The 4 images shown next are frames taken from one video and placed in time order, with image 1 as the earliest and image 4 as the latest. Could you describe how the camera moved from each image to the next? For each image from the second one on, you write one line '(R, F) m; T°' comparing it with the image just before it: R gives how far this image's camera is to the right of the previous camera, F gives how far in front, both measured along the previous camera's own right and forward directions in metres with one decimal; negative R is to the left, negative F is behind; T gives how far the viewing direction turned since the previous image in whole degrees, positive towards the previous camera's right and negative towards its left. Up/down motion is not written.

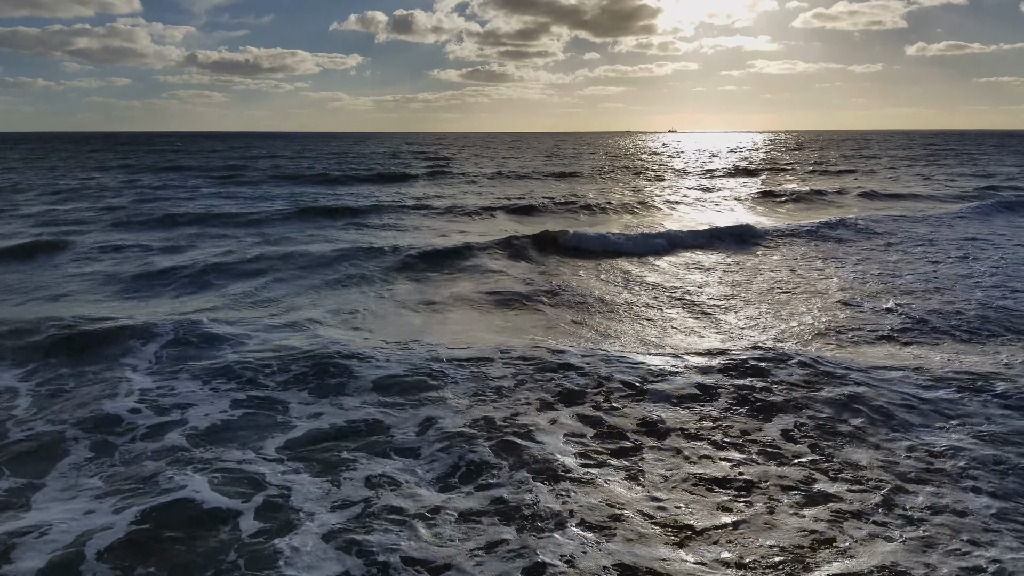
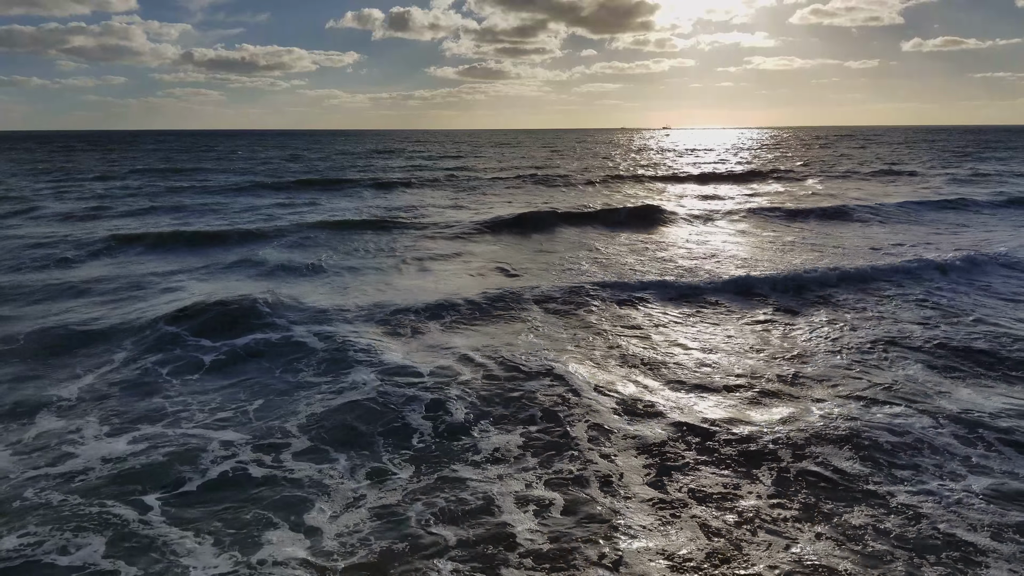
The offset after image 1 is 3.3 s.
(-0.2, +1.7) m; 0°
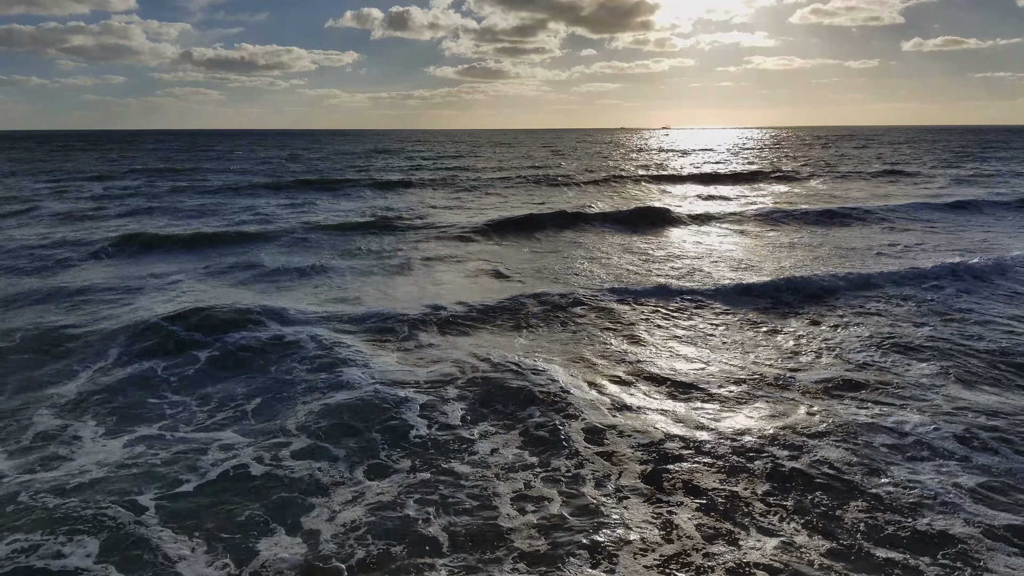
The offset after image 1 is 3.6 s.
(-1.7, -1.4) m; 0°
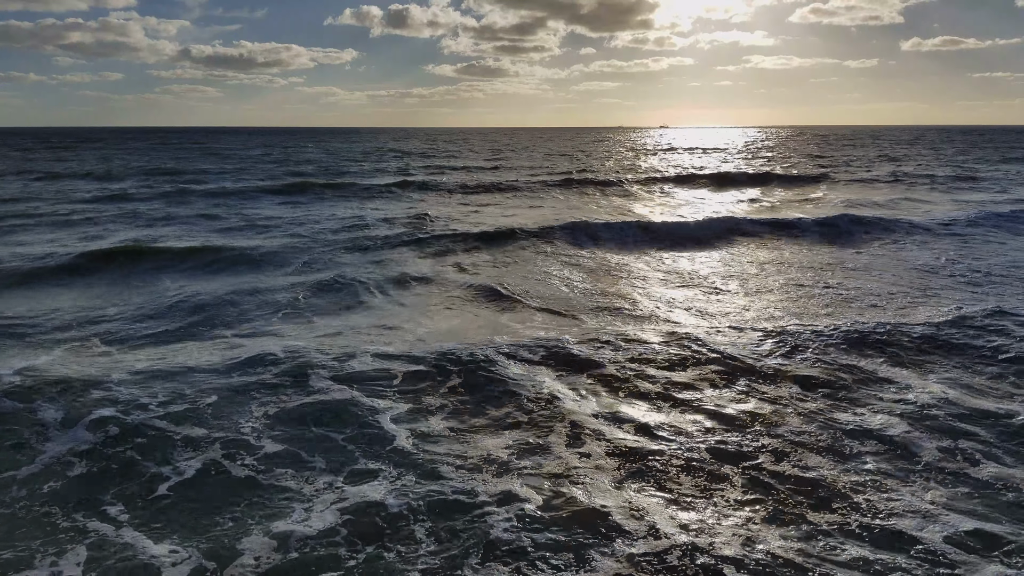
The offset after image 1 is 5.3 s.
(-0.2, +0.3) m; 0°
